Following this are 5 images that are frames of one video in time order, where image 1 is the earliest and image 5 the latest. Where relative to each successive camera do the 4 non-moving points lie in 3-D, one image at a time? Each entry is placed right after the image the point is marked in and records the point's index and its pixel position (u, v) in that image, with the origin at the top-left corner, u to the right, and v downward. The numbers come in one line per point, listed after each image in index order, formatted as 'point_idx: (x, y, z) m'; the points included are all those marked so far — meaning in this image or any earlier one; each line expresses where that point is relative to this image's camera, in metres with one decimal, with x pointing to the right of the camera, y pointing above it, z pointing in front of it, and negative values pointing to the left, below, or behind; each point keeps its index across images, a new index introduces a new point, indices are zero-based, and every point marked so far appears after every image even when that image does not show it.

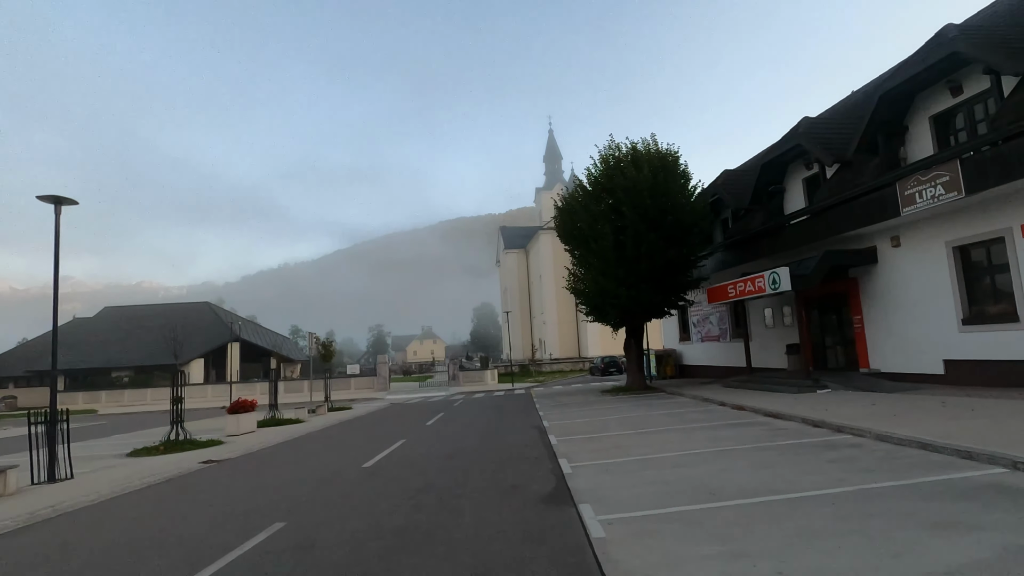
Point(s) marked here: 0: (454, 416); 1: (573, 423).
0: (-1.9, -4.2, +17.9) m
1: (+1.6, -3.5, +13.9) m
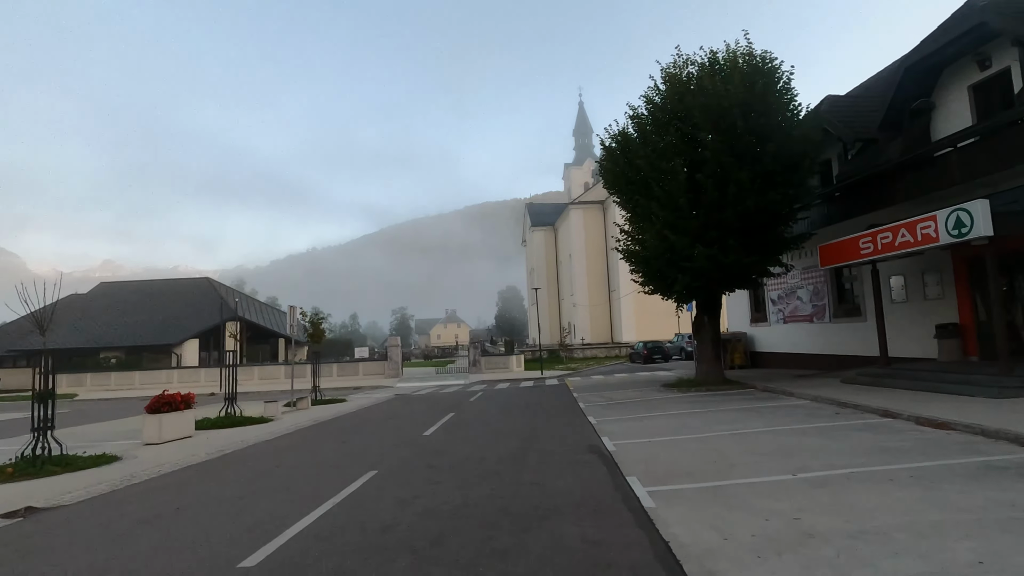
0: (-1.1, -3.1, +12.5) m
1: (+2.2, -2.5, +8.4) m
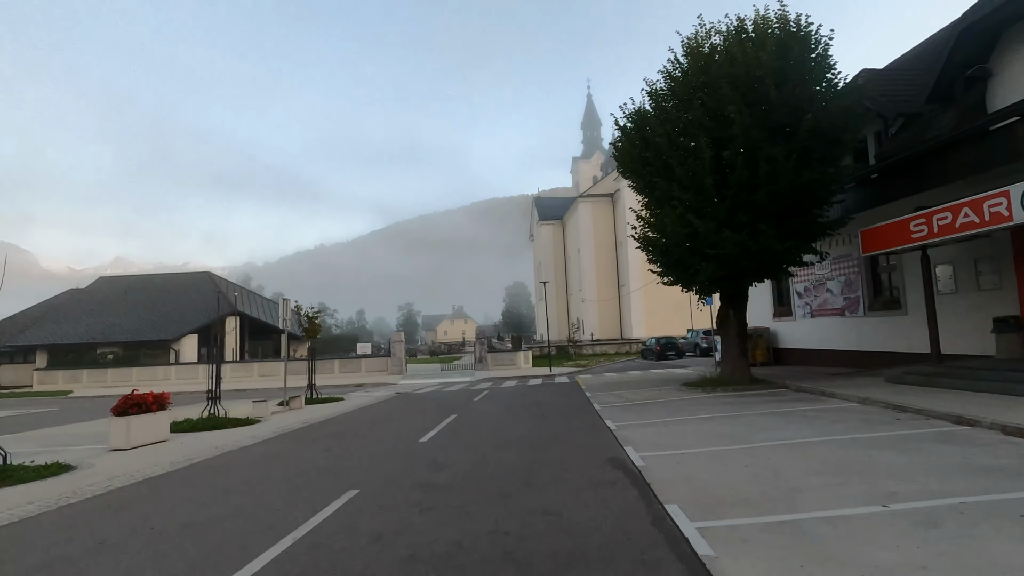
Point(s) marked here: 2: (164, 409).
0: (-0.9, -2.8, +11.2) m
1: (+2.3, -2.2, +7.0) m
2: (-7.5, -2.6, +11.7) m
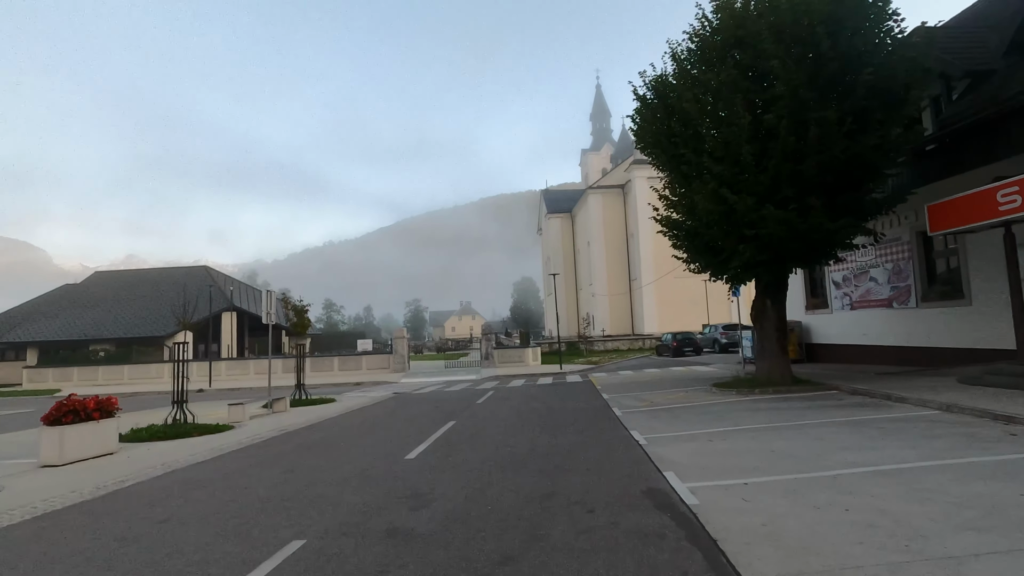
0: (-0.8, -2.6, +9.4) m
1: (+2.4, -2.0, +5.1) m
2: (-7.4, -2.4, +10.0) m
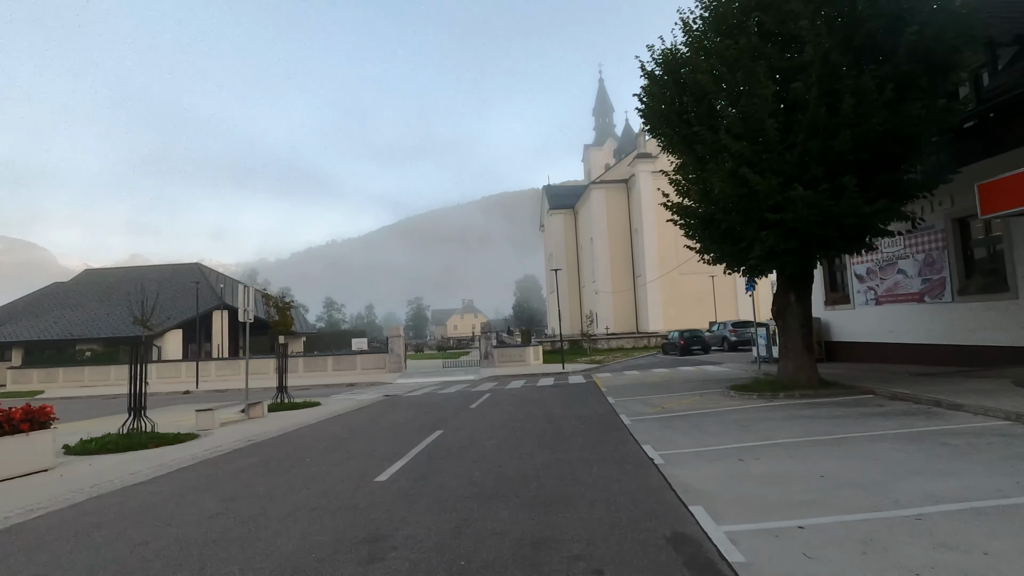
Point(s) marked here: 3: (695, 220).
0: (-0.9, -2.4, +8.1) m
1: (+2.2, -1.8, +3.8) m
2: (-7.5, -2.2, +8.7) m
3: (+4.4, +1.7, +13.4) m
